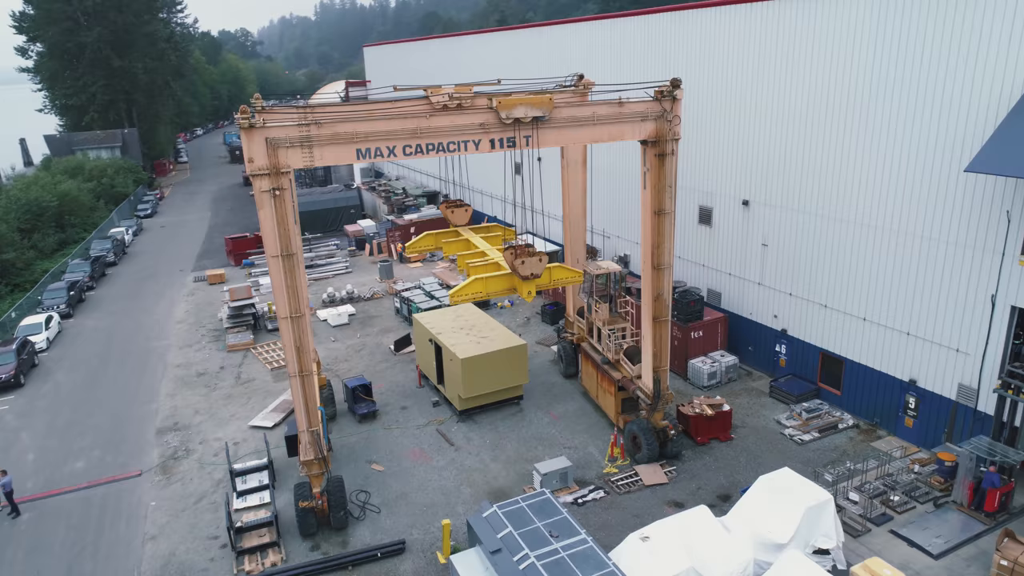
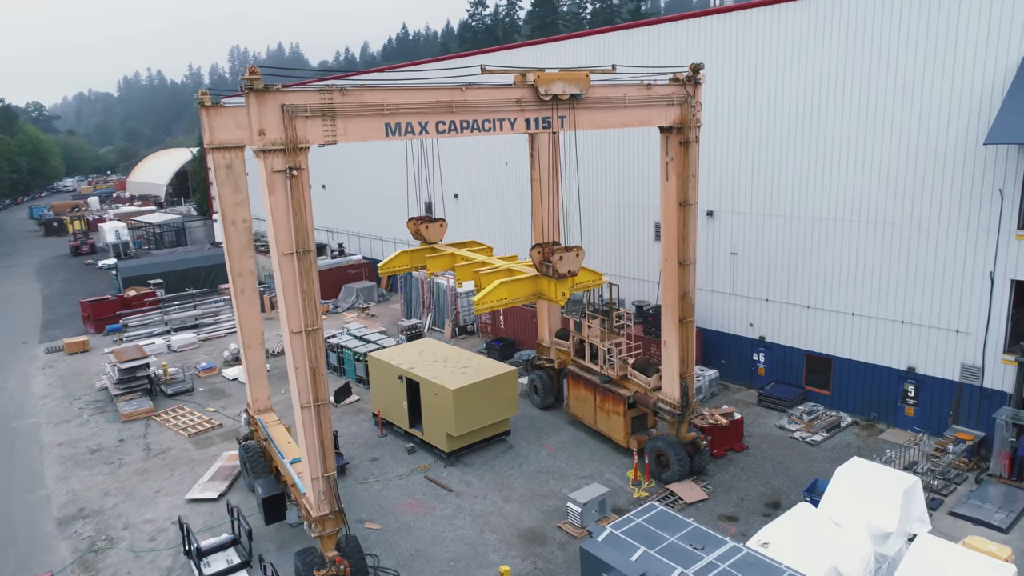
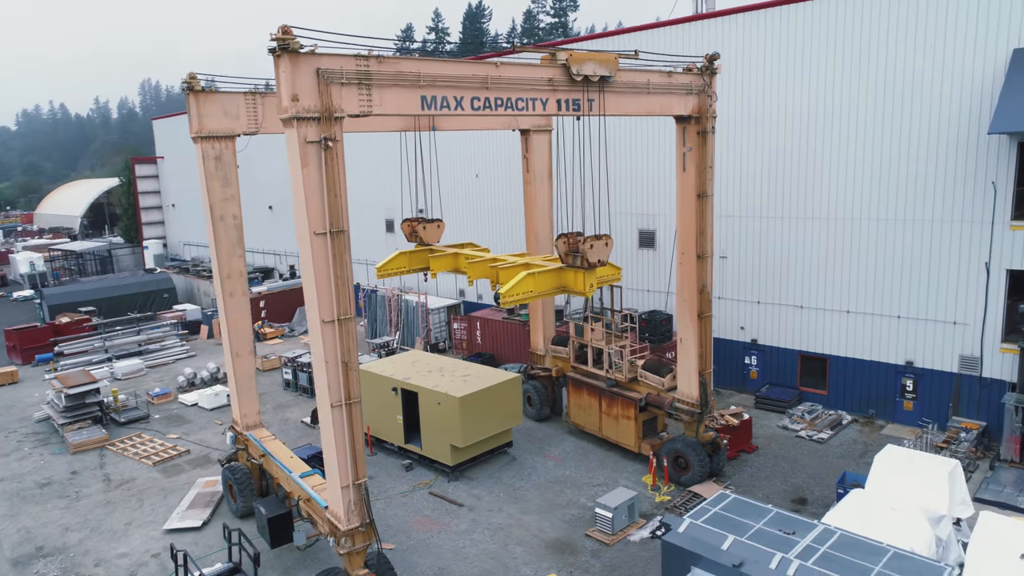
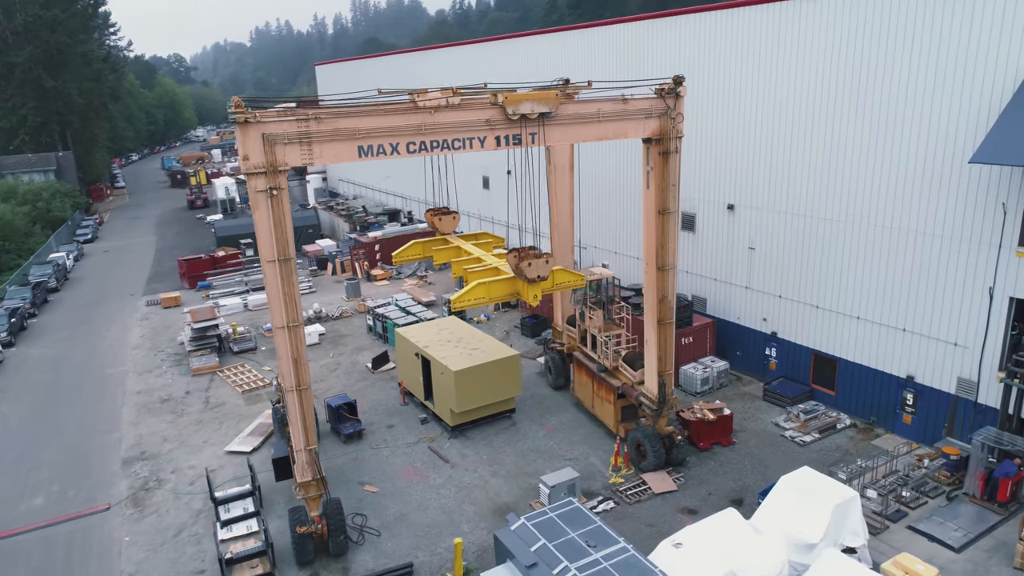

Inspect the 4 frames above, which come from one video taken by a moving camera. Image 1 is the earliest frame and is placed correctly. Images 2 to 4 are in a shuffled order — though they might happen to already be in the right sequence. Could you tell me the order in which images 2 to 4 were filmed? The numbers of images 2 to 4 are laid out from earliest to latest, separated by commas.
4, 2, 3
